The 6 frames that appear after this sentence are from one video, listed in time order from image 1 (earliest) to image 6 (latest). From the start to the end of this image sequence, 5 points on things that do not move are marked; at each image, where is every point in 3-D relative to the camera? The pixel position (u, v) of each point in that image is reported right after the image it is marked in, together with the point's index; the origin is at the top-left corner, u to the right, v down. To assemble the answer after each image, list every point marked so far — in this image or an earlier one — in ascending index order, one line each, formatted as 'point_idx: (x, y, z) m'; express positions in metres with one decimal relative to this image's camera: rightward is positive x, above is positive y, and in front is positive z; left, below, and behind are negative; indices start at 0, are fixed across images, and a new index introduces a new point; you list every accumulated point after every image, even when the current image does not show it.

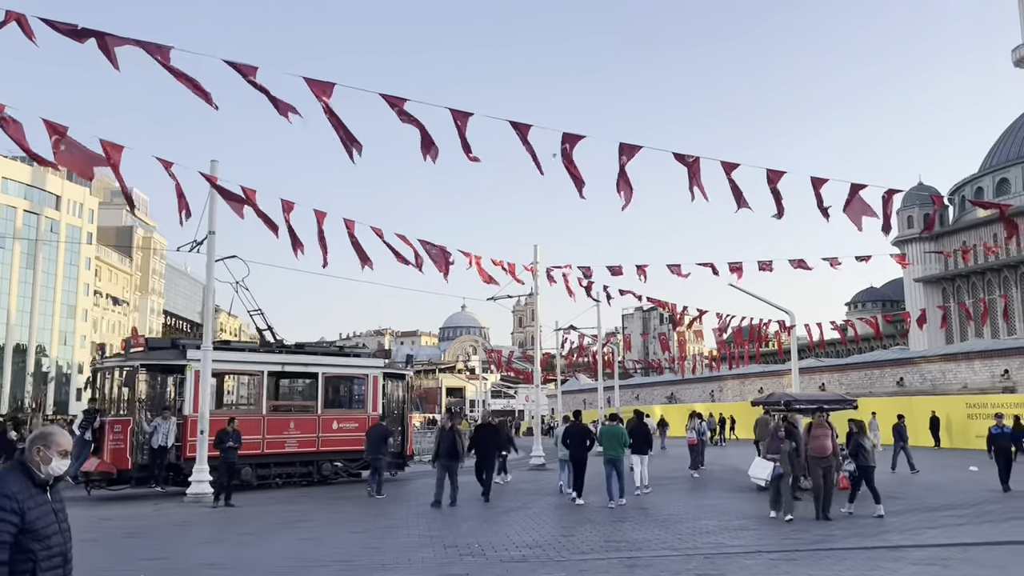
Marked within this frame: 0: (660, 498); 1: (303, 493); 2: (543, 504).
0: (+2.8, -3.9, +15.8) m
1: (-4.4, -4.3, +17.7) m
2: (+0.5, -3.7, +14.3) m
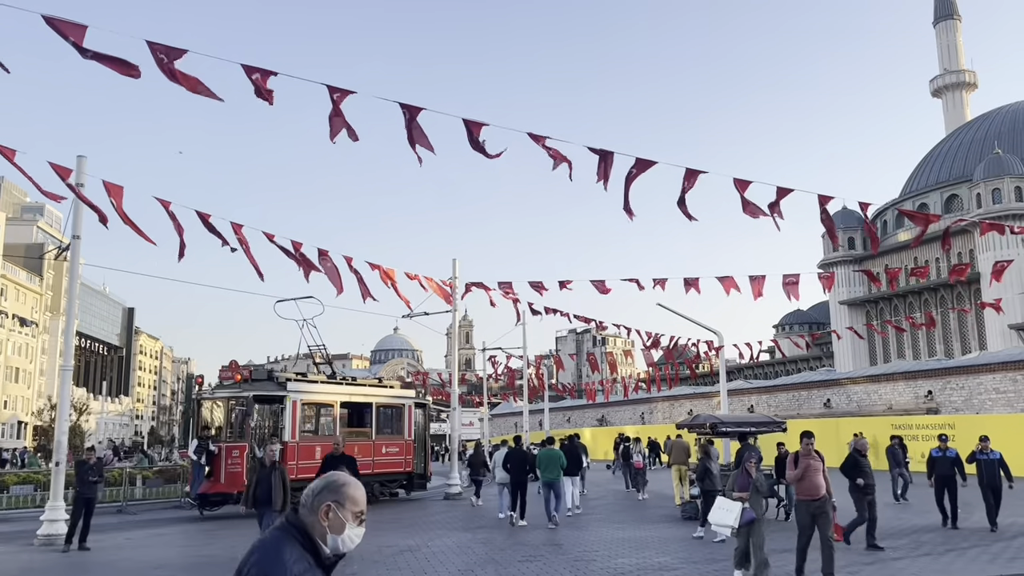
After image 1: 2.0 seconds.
0: (+1.1, -4.2, +14.5) m
1: (-6.1, -4.6, +15.9) m
2: (-1.1, -3.9, +12.9) m
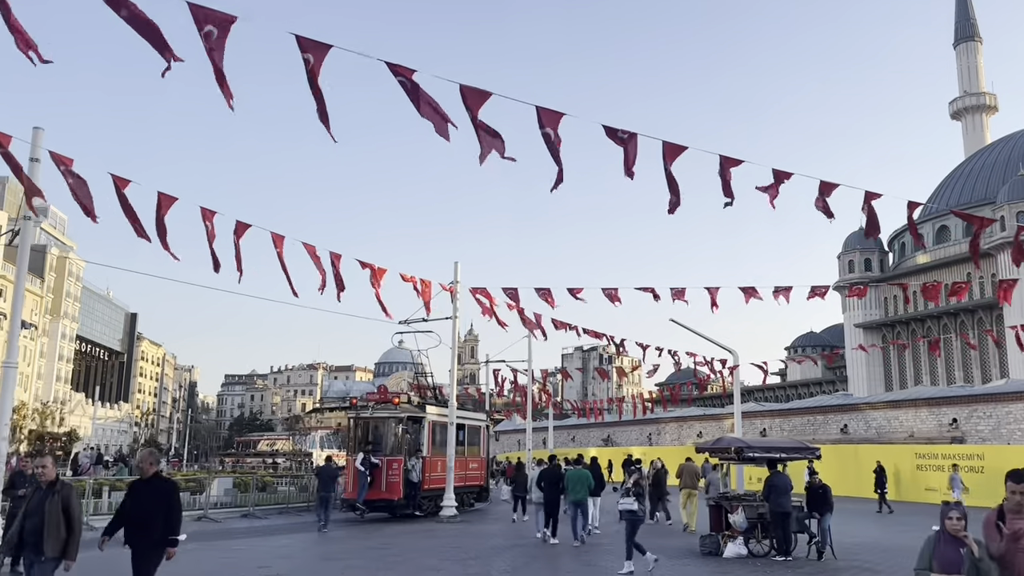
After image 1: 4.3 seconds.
0: (+1.1, -4.2, +12.9) m
1: (-6.2, -4.4, +14.2) m
2: (-1.1, -3.9, +11.2) m
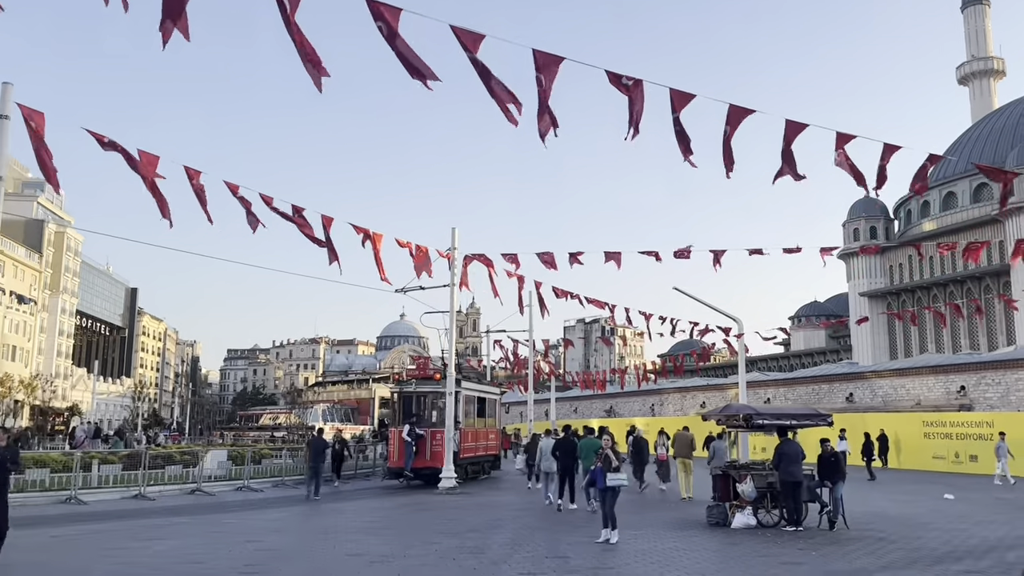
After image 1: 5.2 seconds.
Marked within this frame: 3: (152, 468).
0: (+1.1, -3.6, +12.4) m
1: (-6.2, -3.9, +13.8) m
2: (-1.1, -3.4, +10.7) m
3: (-8.2, -4.1, +19.2) m
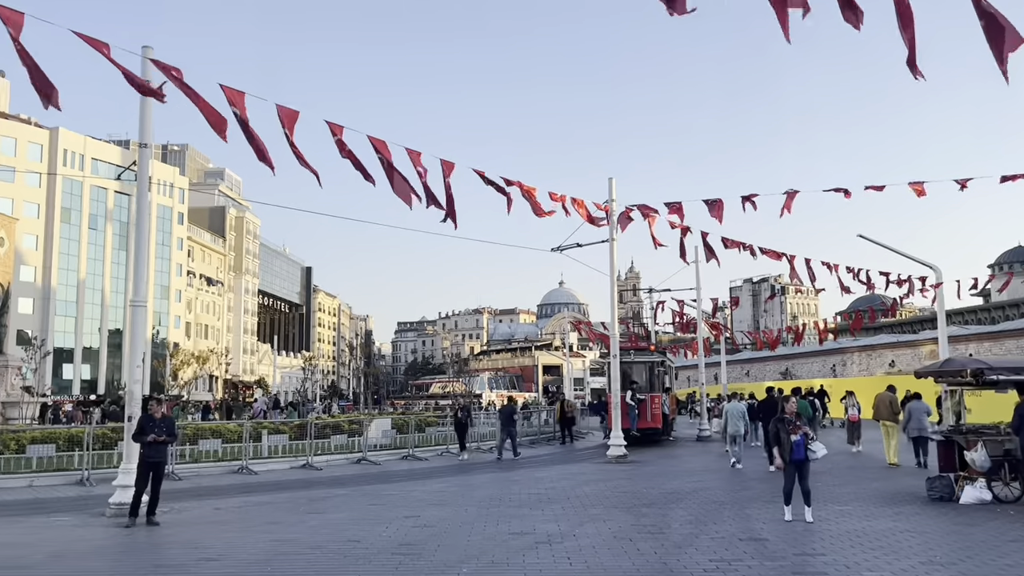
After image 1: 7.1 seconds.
0: (+3.4, -2.9, +10.7) m
1: (-3.4, -3.3, +13.5) m
2: (+1.0, -2.7, +9.5) m
3: (-4.4, -3.4, +19.2) m
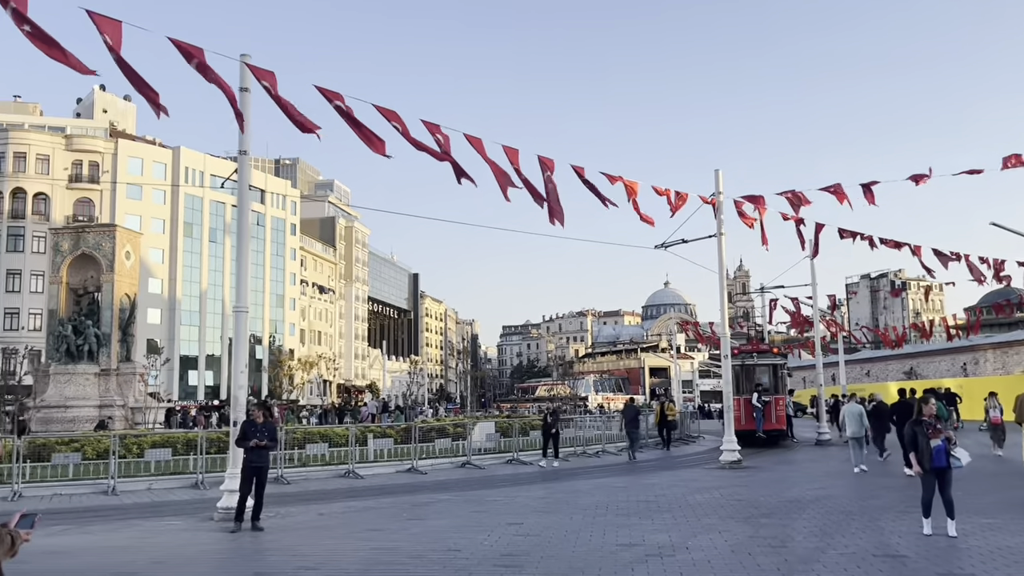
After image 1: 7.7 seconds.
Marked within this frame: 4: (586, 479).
0: (+4.7, -2.7, +9.8) m
1: (-1.7, -3.4, +13.3) m
2: (+2.1, -2.7, +8.9) m
3: (-2.0, -3.5, +19.1) m
4: (+1.5, -4.0, +17.5) m
